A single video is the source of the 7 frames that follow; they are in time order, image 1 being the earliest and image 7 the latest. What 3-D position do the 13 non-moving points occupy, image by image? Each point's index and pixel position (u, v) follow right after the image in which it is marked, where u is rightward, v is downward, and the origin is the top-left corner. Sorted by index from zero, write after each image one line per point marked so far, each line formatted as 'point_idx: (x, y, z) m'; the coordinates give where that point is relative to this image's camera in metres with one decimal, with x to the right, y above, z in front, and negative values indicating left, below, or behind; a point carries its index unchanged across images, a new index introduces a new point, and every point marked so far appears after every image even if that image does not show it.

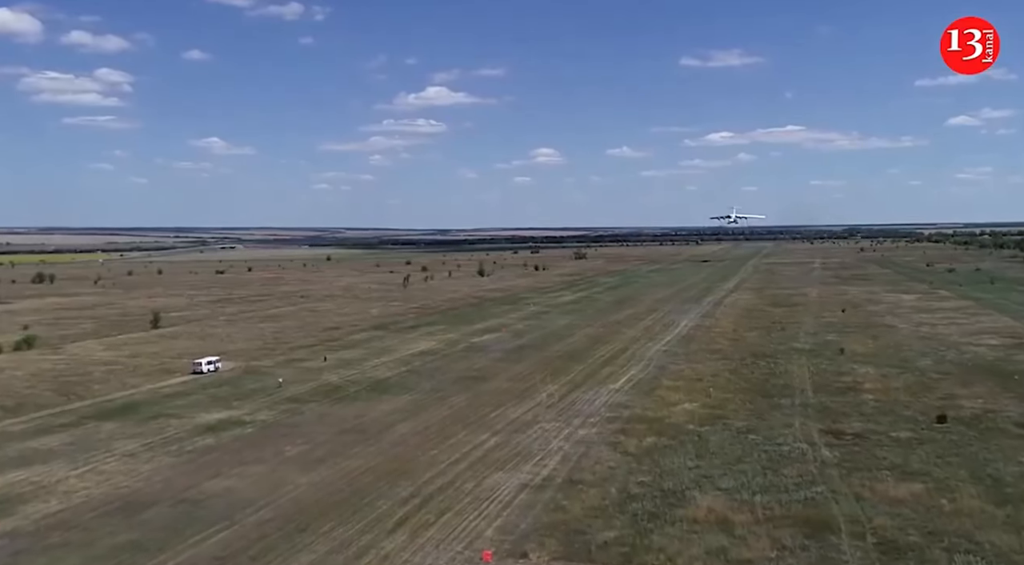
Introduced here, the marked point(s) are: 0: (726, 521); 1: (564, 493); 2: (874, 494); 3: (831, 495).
0: (+3.8, -4.3, +16.5) m
1: (+1.1, -4.2, +18.1) m
2: (+7.2, -4.2, +18.2) m
3: (+6.3, -4.2, +18.2) m
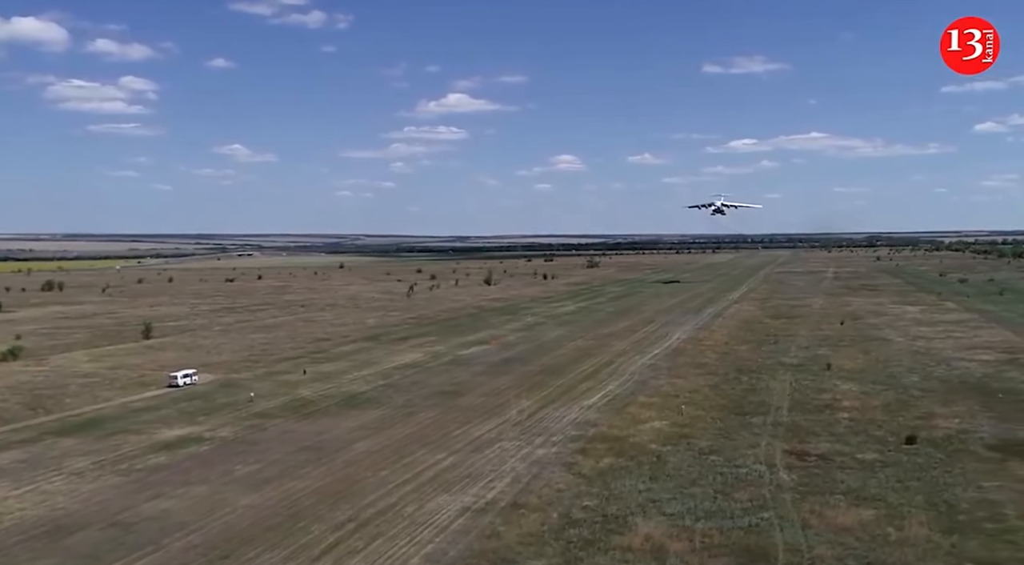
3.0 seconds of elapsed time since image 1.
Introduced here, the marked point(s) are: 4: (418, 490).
0: (+2.6, -4.7, +16.1) m
1: (-0.2, -4.6, +17.7) m
2: (+6.0, -4.6, +17.7) m
3: (+5.1, -4.6, +17.7) m
4: (-2.0, -4.5, +19.7) m
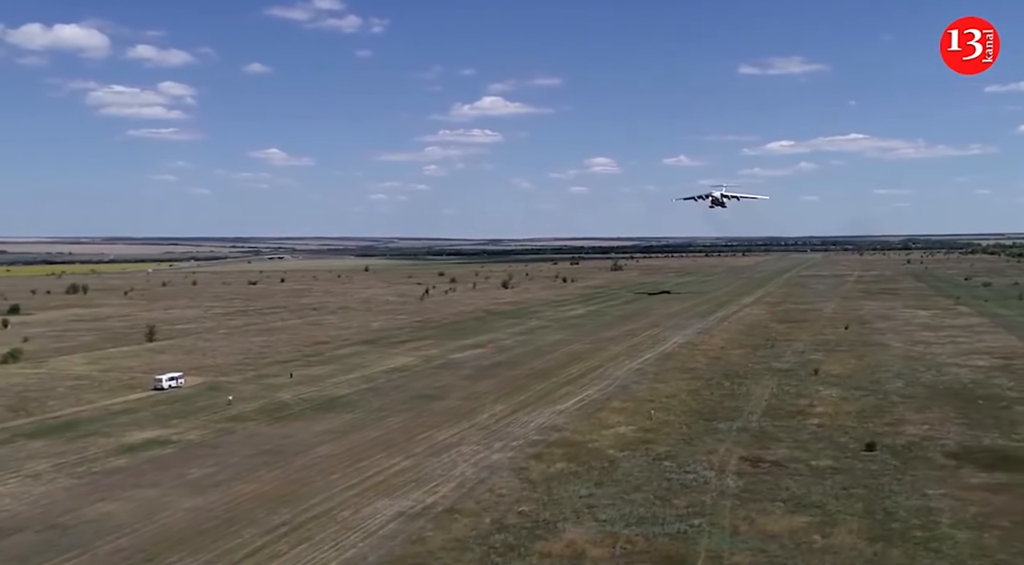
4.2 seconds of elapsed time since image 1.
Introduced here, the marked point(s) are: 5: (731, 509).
0: (+1.2, -4.8, +16.1) m
1: (-1.5, -4.7, +17.8) m
2: (+4.6, -4.7, +17.6) m
3: (+3.8, -4.7, +17.6) m
4: (-3.3, -4.6, +19.9) m
5: (+4.5, -4.7, +18.9) m
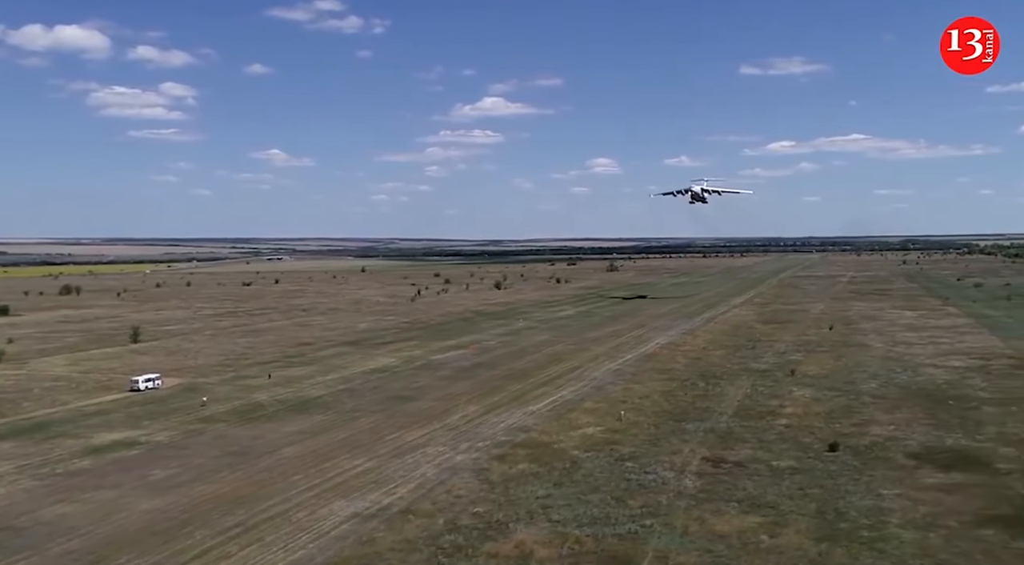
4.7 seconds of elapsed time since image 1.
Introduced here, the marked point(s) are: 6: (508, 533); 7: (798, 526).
0: (+0.3, -4.8, +16.2) m
1: (-2.4, -4.7, +17.9) m
2: (+3.7, -4.8, +17.7) m
3: (+2.8, -4.8, +17.7) m
4: (-4.3, -4.7, +20.0) m
5: (+3.6, -4.7, +19.0) m
6: (-0.1, -4.8, +17.3) m
7: (+5.5, -4.7, +17.6) m
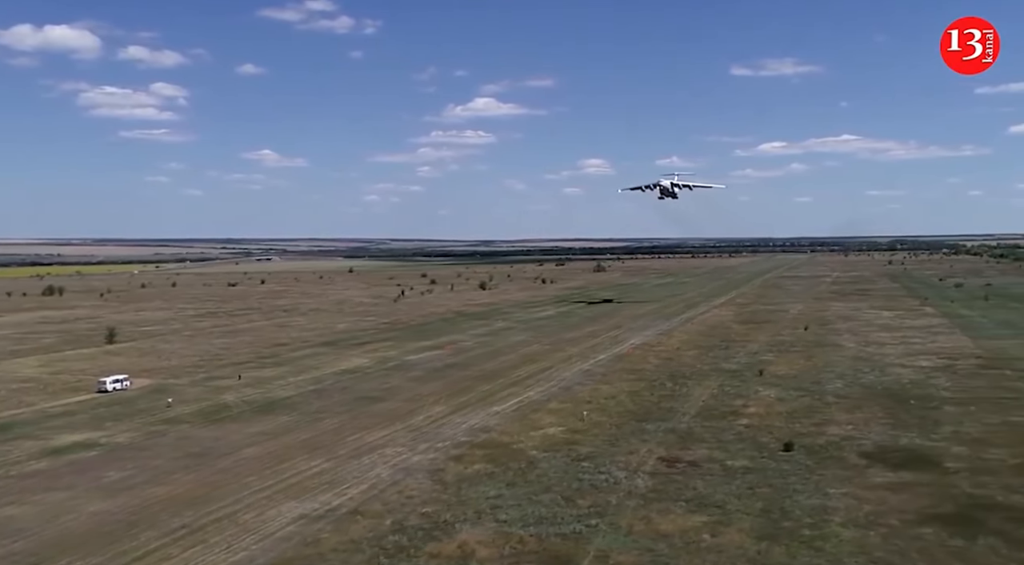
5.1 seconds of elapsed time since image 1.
0: (-0.8, -4.9, +16.3) m
1: (-3.5, -4.8, +18.0) m
2: (+2.6, -4.8, +17.9) m
3: (+1.8, -4.8, +17.8) m
4: (-5.3, -4.7, +20.1) m
5: (+2.5, -4.7, +19.2) m
6: (-1.1, -4.8, +17.4) m
7: (+4.5, -4.7, +17.8) m
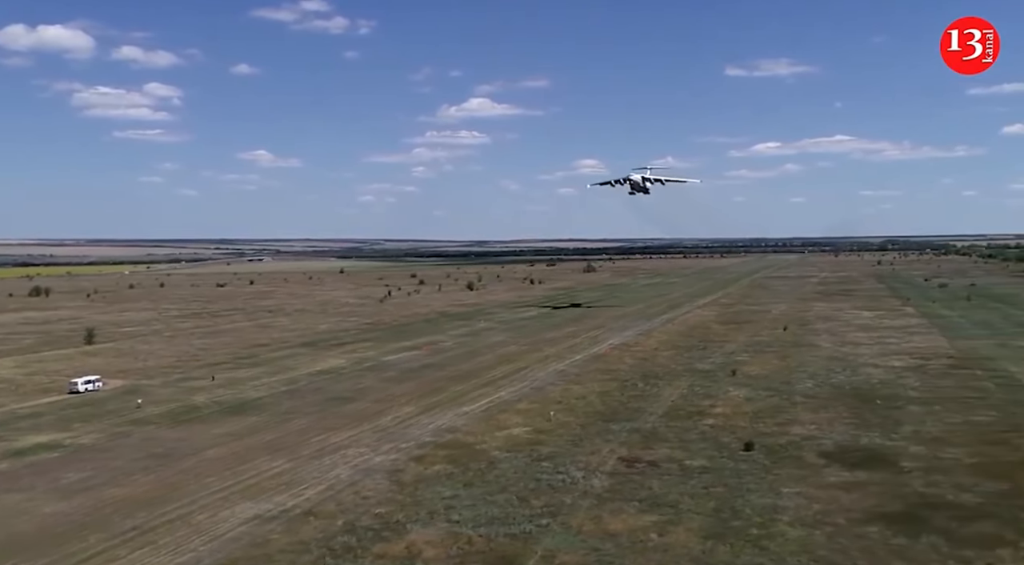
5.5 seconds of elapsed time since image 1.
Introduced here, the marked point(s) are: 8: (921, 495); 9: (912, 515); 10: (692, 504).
0: (-1.7, -4.9, +16.4) m
1: (-4.5, -4.8, +18.0) m
2: (+1.6, -4.8, +18.0) m
3: (+0.8, -4.8, +17.9) m
4: (-6.3, -4.7, +20.1) m
5: (+1.6, -4.8, +19.3) m
6: (-2.1, -4.8, +17.5) m
7: (+3.5, -4.7, +17.9) m
8: (+8.6, -4.5, +19.3) m
9: (+7.8, -4.5, +17.9) m
10: (+3.8, -4.7, +19.3) m
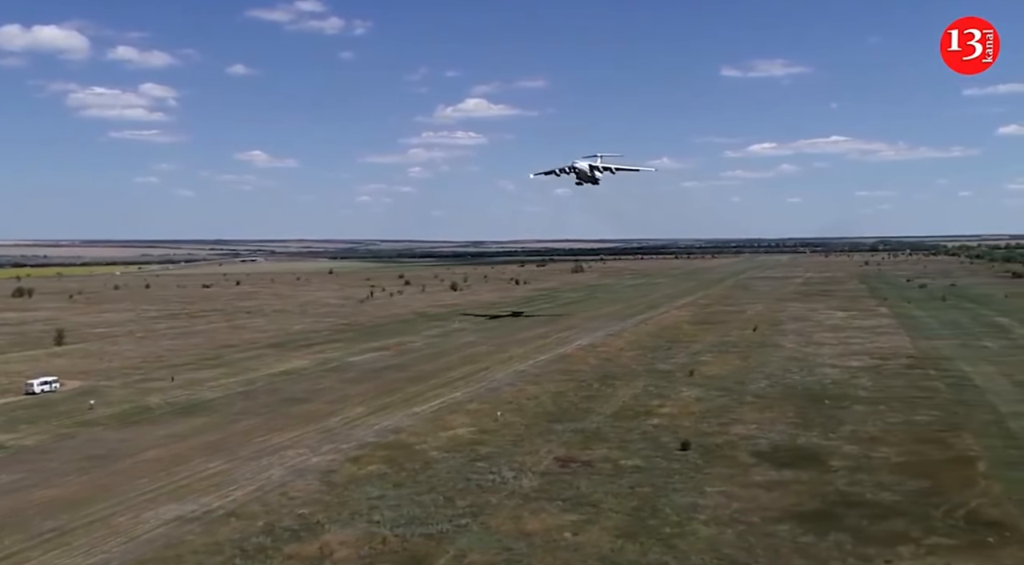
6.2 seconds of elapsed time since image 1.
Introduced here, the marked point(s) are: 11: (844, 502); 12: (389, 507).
0: (-3.3, -4.9, +16.5) m
1: (-6.1, -4.8, +18.1) m
2: (0.0, -4.8, +18.1) m
3: (-0.8, -4.8, +18.1) m
4: (-7.9, -4.7, +20.2) m
5: (-0.1, -4.8, +19.4) m
6: (-3.7, -4.8, +17.6) m
7: (+1.9, -4.7, +18.1) m
8: (+7.0, -4.5, +19.5) m
9: (+6.2, -4.6, +18.1) m
10: (+2.2, -4.7, +19.5) m
11: (+6.9, -4.5, +18.8) m
12: (-2.6, -4.8, +19.6) m
